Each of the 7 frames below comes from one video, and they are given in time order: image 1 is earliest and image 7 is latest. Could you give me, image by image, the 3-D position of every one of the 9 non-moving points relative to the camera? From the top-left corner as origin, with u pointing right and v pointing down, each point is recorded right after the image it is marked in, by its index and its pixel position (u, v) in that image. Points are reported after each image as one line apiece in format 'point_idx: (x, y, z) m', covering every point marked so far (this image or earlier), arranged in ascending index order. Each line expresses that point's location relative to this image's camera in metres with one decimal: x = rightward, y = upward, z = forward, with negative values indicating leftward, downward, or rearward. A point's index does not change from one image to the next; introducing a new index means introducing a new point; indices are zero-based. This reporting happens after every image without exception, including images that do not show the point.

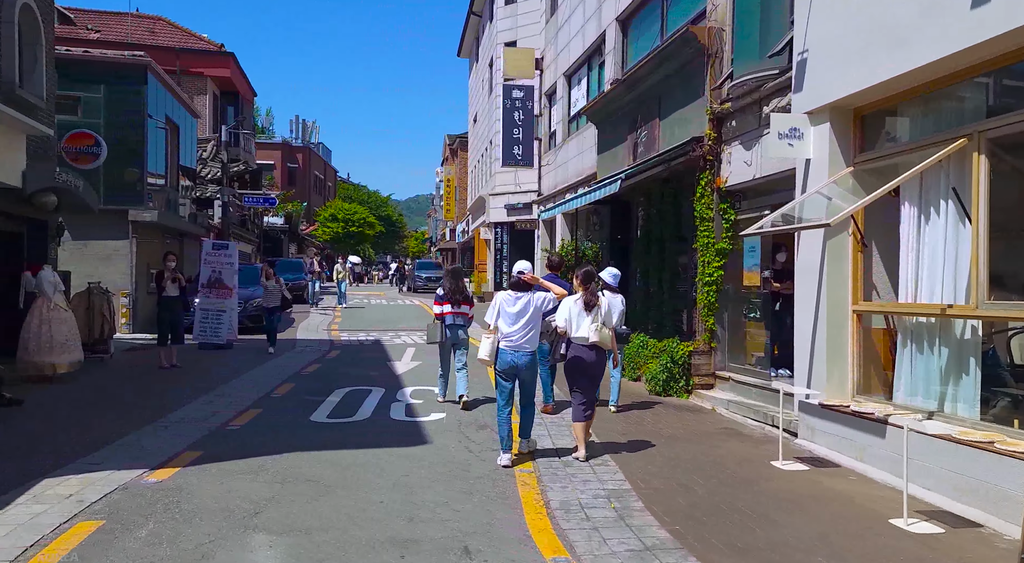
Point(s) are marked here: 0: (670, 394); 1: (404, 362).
0: (+2.0, -1.4, +10.5) m
1: (-1.9, -1.4, +14.6) m
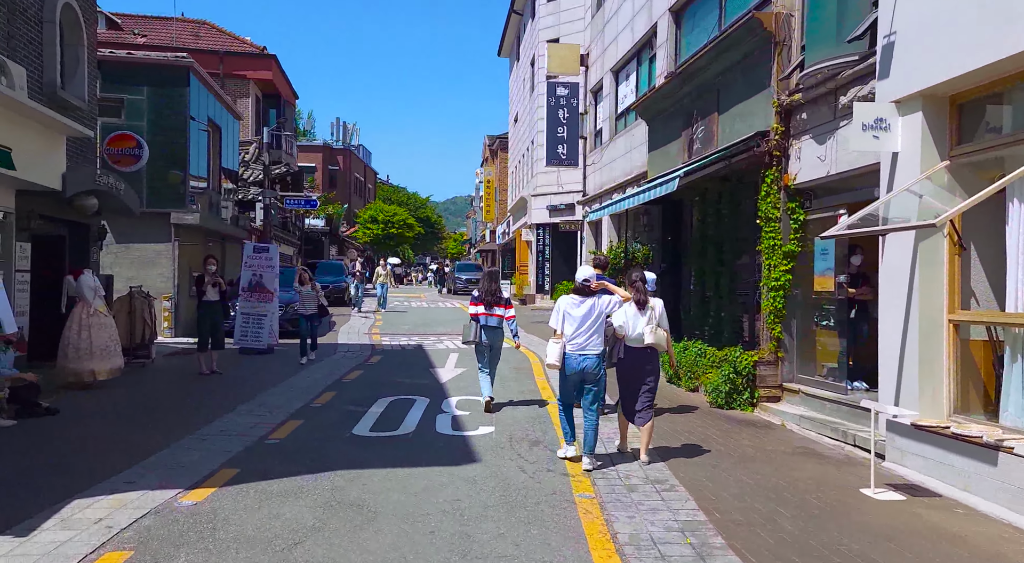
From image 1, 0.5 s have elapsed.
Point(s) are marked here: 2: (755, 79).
0: (+2.6, -1.5, +9.8) m
1: (-1.1, -1.5, +14.1) m
2: (+3.1, +2.5, +10.4) m
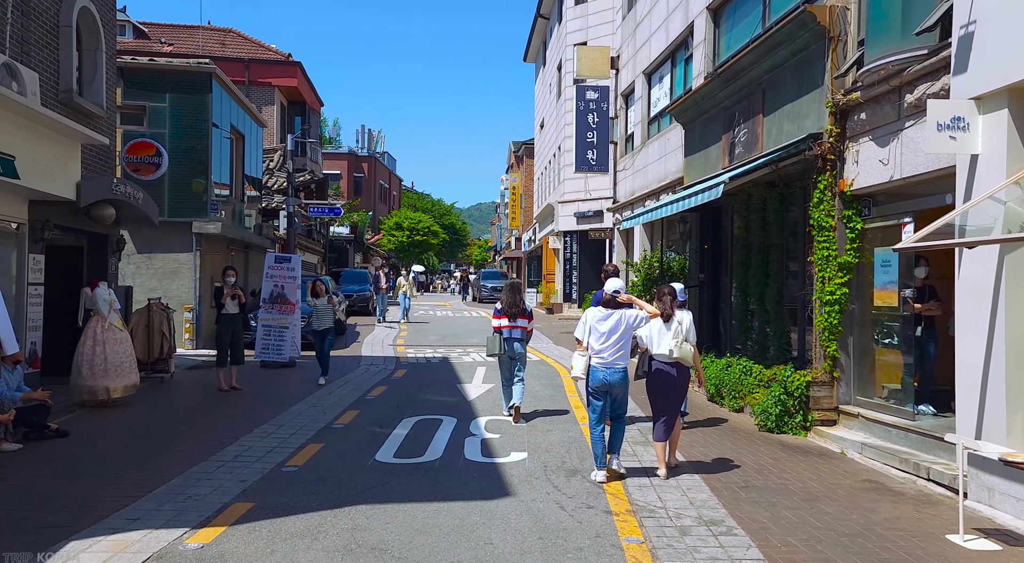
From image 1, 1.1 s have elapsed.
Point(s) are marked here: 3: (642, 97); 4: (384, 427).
0: (+3.0, -1.6, +9.1) m
1: (-0.6, -1.7, +13.5) m
2: (+3.4, +2.4, +9.7) m
3: (+2.9, +4.1, +18.4) m
4: (-1.5, -1.7, +9.9) m
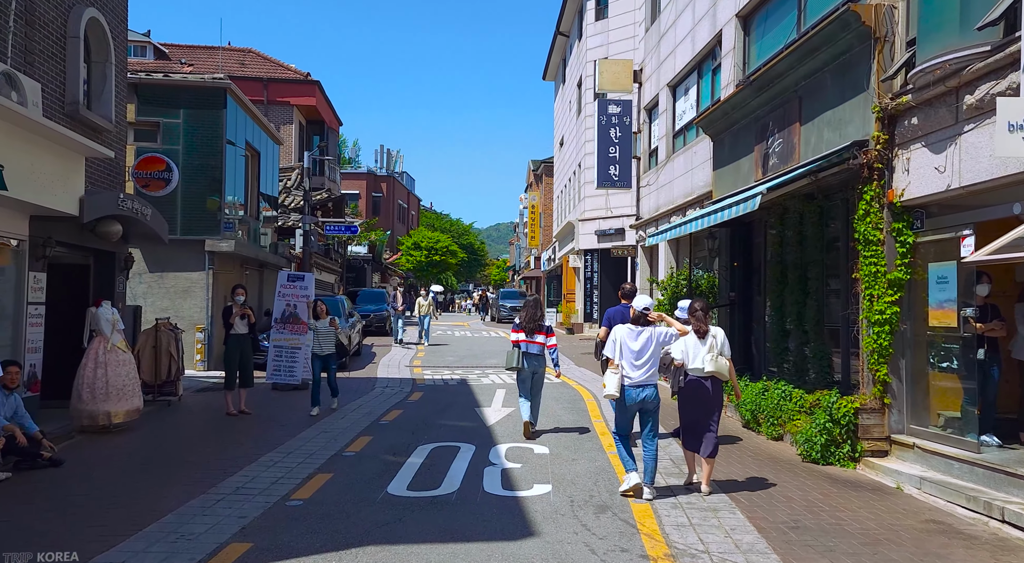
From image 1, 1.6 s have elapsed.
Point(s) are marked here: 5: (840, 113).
0: (+3.2, -1.8, +8.4) m
1: (-0.3, -2.0, +12.8) m
2: (+3.7, +2.2, +9.1) m
3: (+3.3, +3.7, +17.8) m
4: (-1.3, -1.9, +9.3) m
5: (+3.7, +1.9, +9.4) m
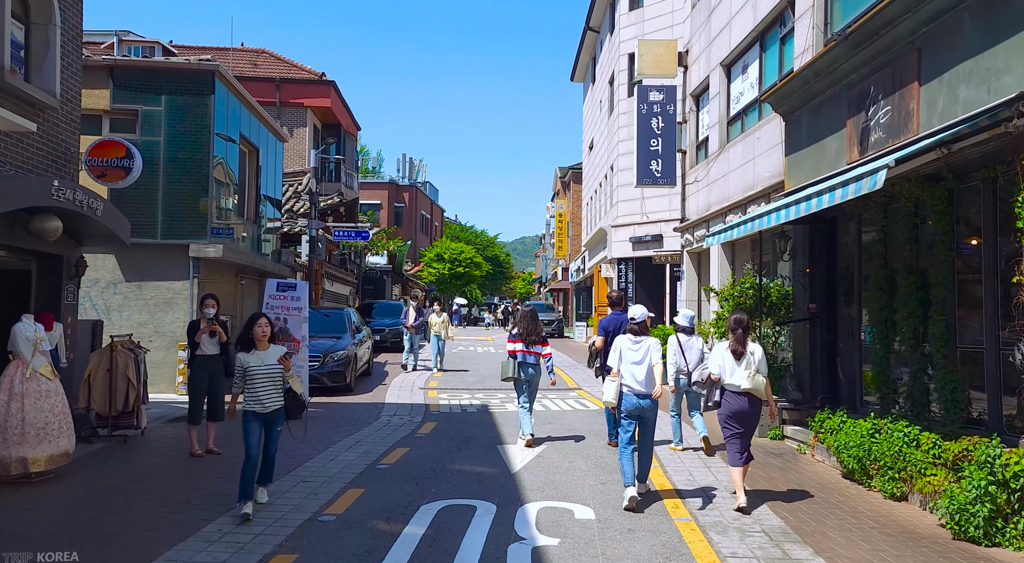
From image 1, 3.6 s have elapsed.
0: (+3.5, -1.9, +5.9) m
1: (+0.1, -2.1, +10.5) m
2: (+4.0, +2.1, +6.7) m
3: (+3.8, +3.5, +15.4) m
4: (-1.0, -2.0, +6.9) m
5: (+4.0, +1.8, +6.9) m
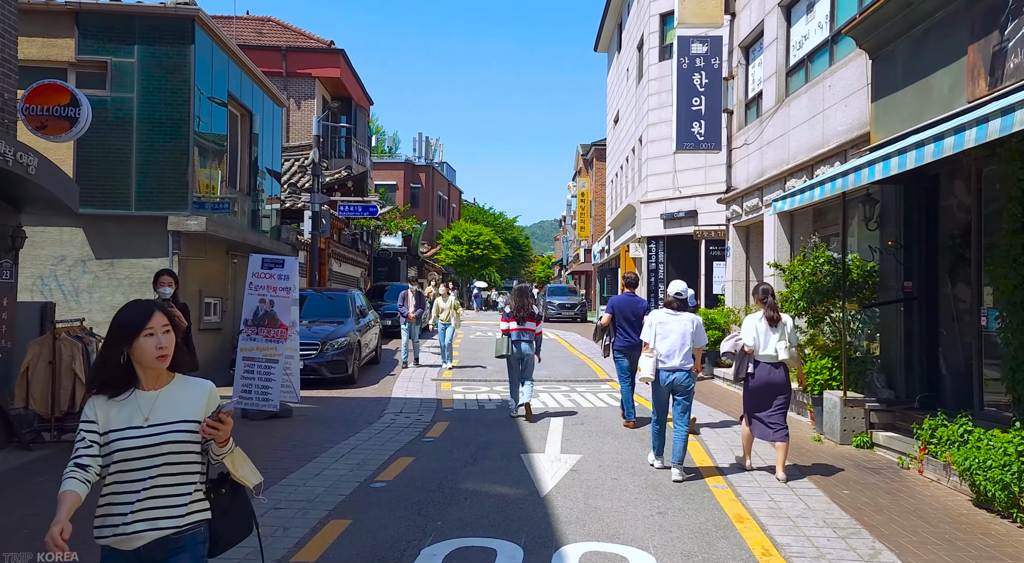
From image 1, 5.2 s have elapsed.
0: (+3.6, -1.7, +3.9) m
1: (+0.4, -1.8, +8.6) m
2: (+4.2, +2.3, +4.6) m
3: (+4.2, +3.9, +13.3) m
4: (-0.8, -1.8, +5.0) m
5: (+4.2, +2.1, +4.9) m
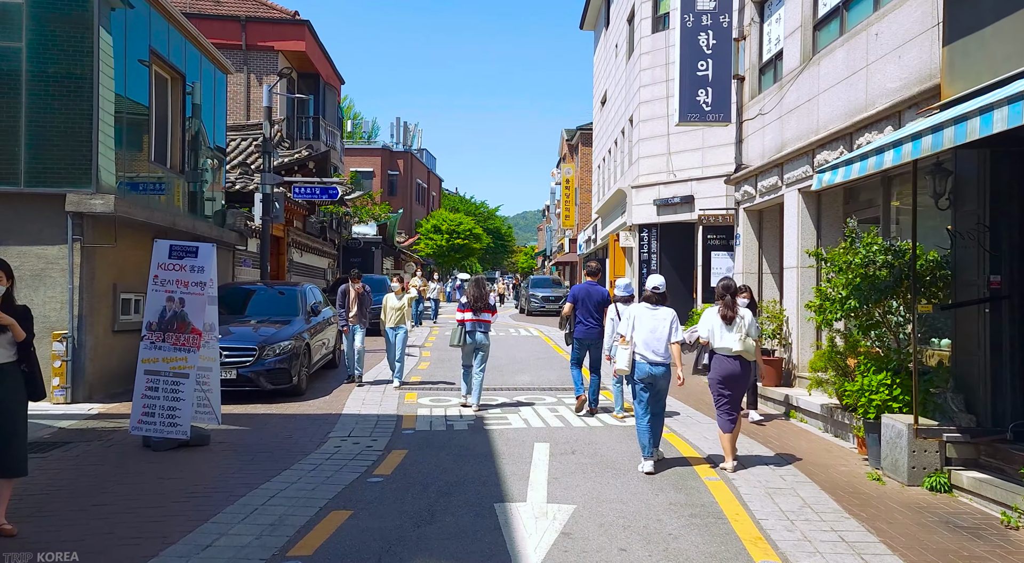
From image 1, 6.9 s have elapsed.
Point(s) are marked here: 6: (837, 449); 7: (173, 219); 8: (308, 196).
0: (+3.5, -1.7, +1.8) m
1: (+0.2, -1.7, +6.4) m
2: (+4.0, +2.3, +2.5) m
3: (+3.9, +4.0, +11.2) m
4: (-0.9, -1.8, +2.9) m
5: (+4.0, +2.1, +2.8) m
6: (+3.3, -1.7, +8.5) m
7: (-5.3, +0.9, +12.7) m
8: (-4.5, +1.9, +18.5) m
